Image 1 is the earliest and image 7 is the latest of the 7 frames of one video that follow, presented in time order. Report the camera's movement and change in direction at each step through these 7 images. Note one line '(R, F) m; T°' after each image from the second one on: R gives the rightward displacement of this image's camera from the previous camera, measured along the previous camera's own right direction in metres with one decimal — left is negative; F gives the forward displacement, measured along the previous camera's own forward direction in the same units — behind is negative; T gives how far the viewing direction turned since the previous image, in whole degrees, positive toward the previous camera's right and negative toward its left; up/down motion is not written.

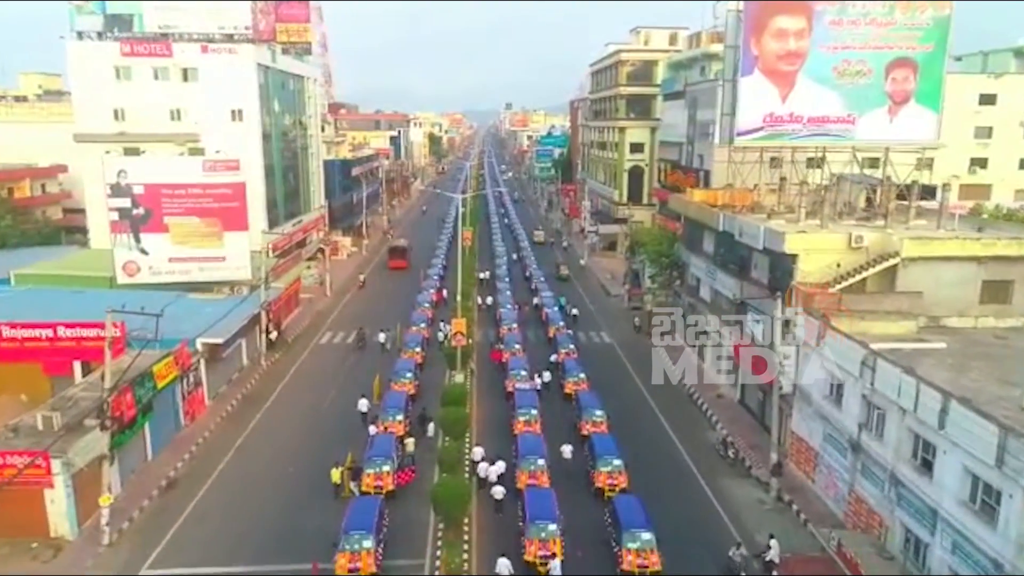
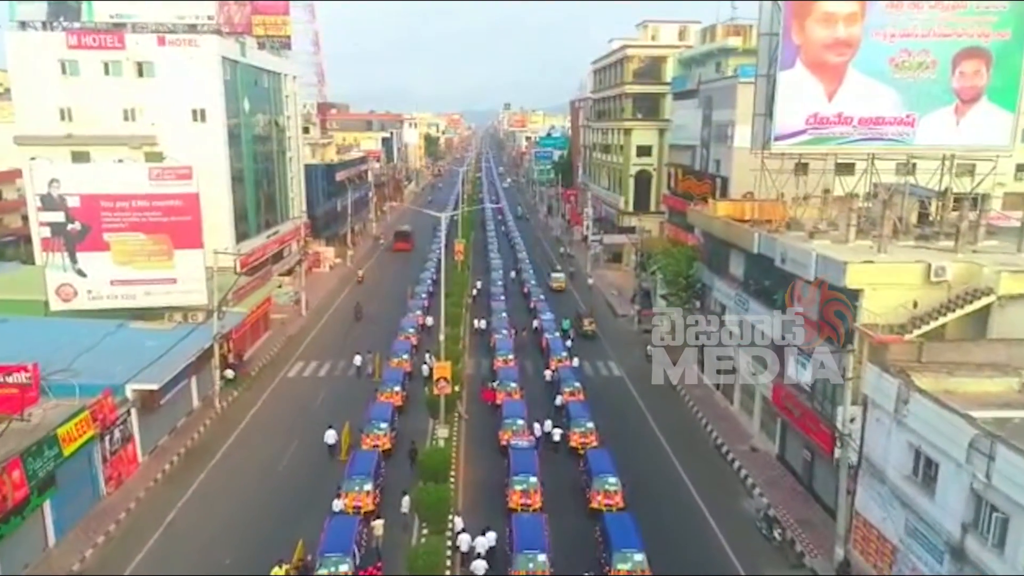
(+0.1, +5.4) m; 0°
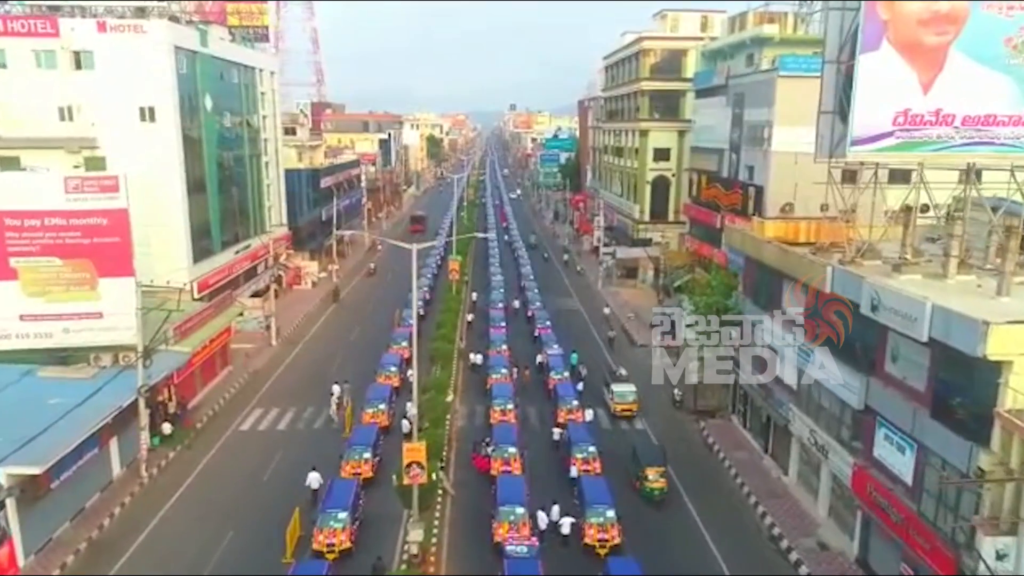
(+0.2, +6.5) m; 0°
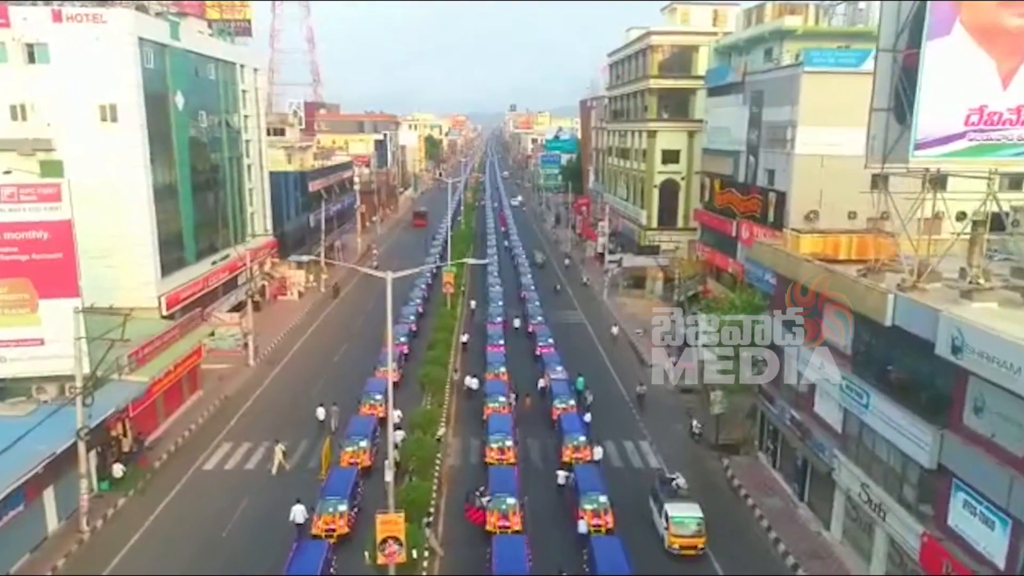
(0.0, +3.6) m; 0°
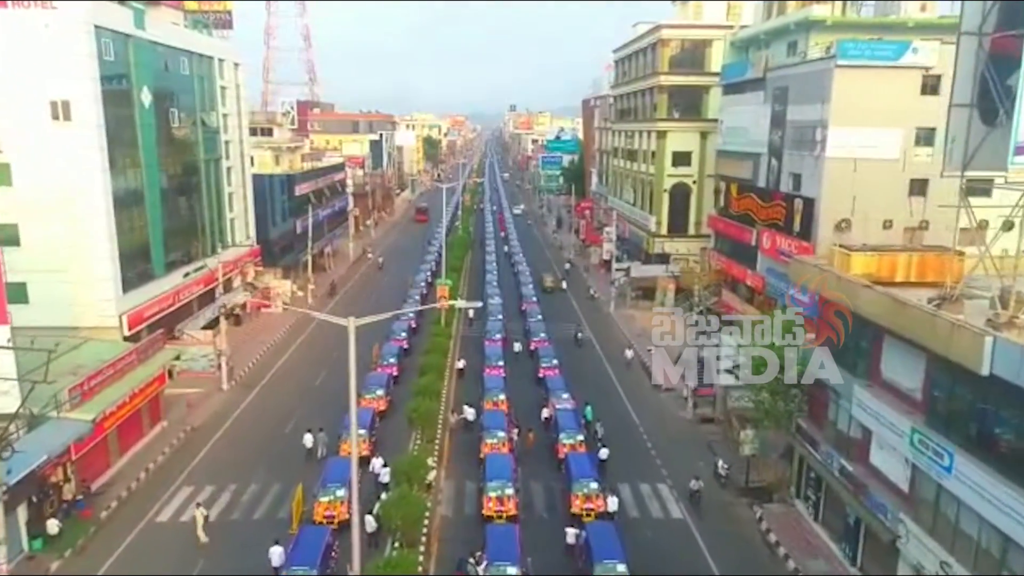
(0.0, +3.6) m; 0°
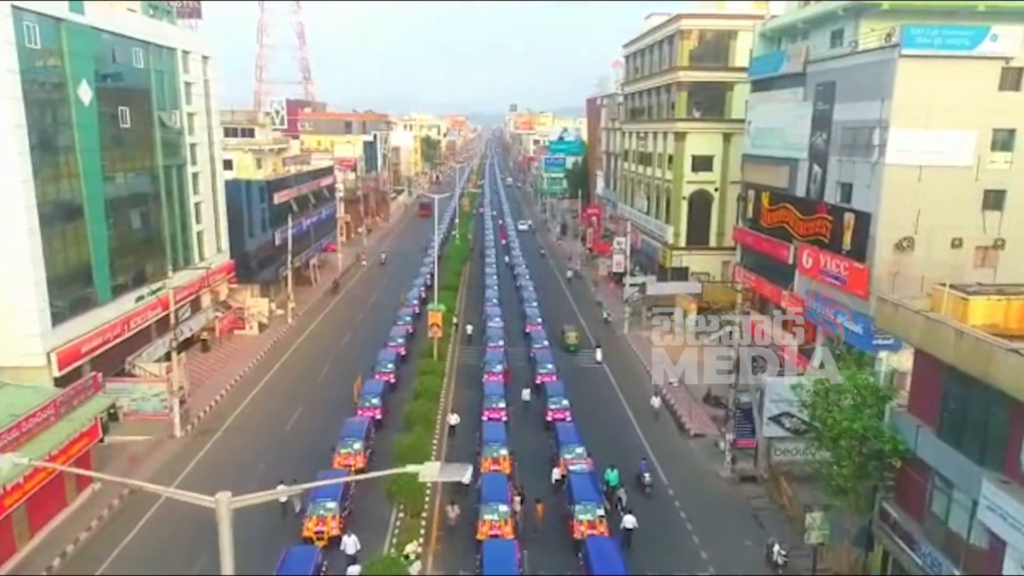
(-0.1, +5.2) m; 0°
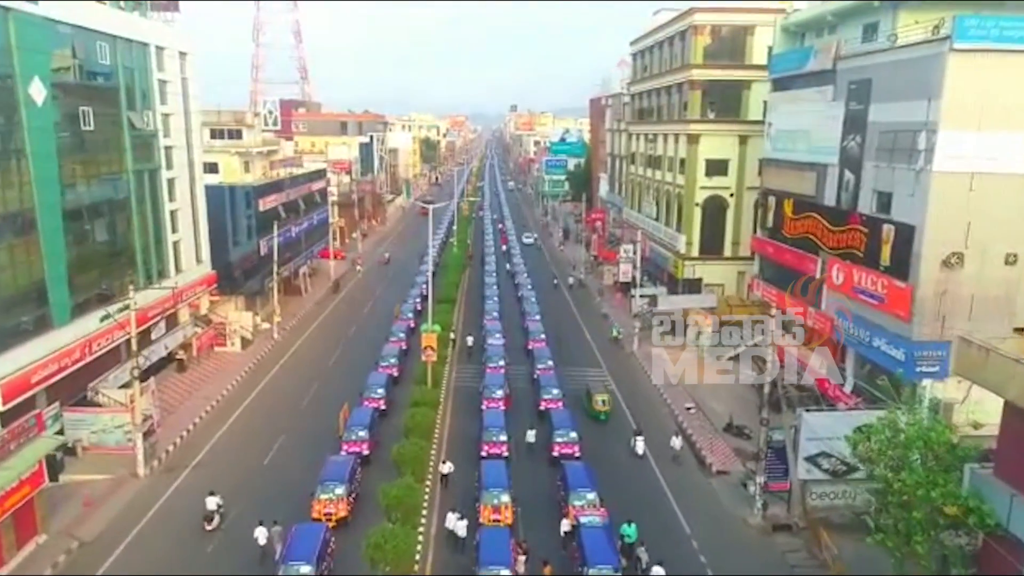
(-0.1, +3.1) m; 0°
